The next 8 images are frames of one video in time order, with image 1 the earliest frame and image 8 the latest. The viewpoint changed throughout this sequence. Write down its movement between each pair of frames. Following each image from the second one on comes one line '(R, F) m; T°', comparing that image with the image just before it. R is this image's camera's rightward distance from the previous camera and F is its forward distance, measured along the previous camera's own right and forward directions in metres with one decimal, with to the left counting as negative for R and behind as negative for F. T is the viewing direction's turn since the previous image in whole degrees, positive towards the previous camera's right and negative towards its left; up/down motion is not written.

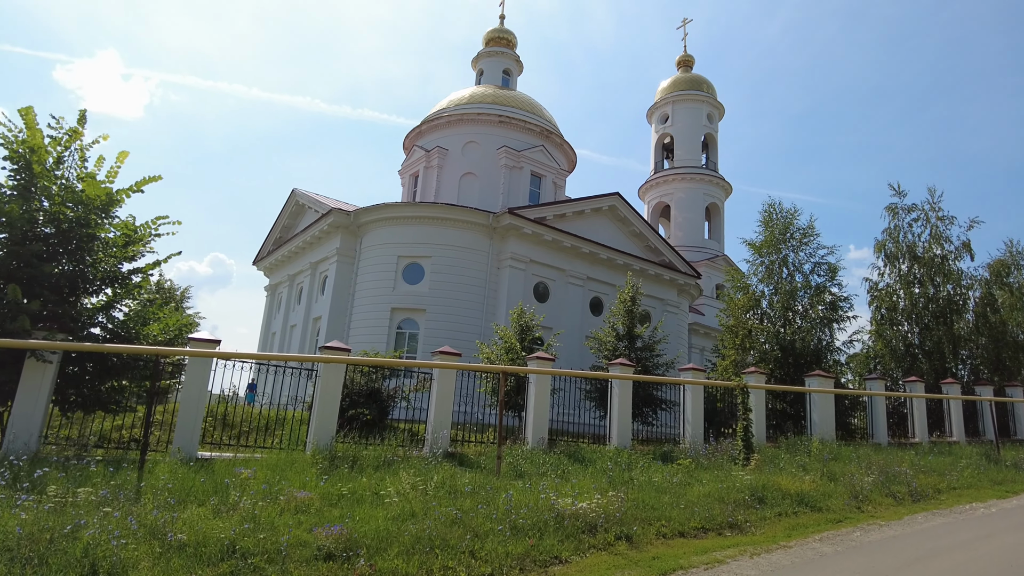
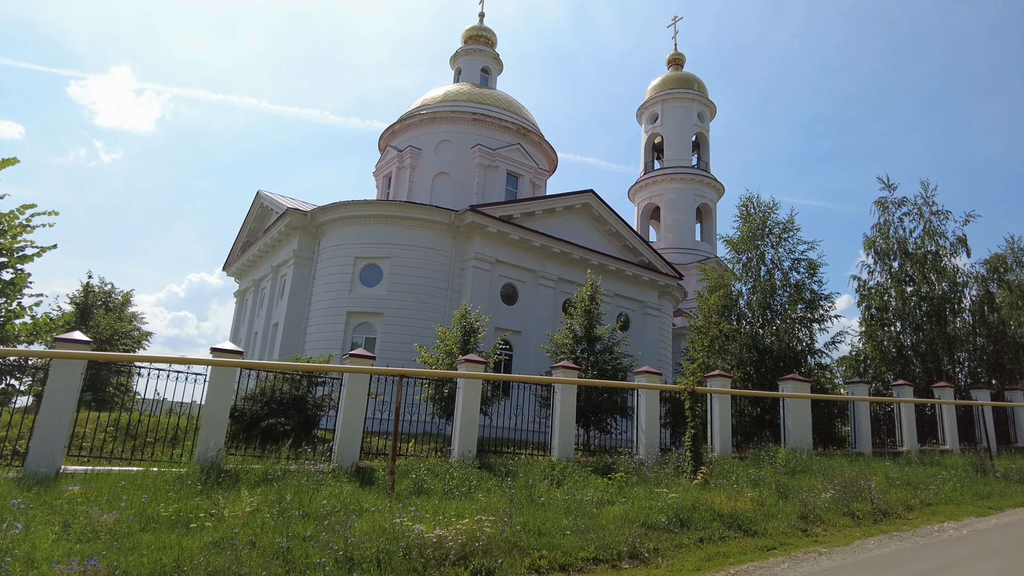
(+1.3, +1.0) m; -1°
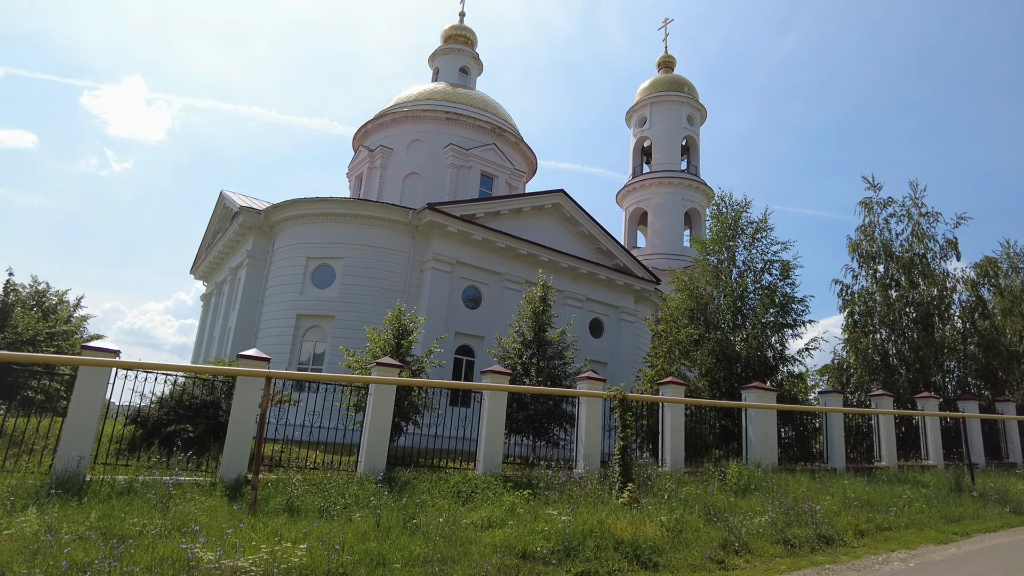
(+1.3, +0.9) m; -1°
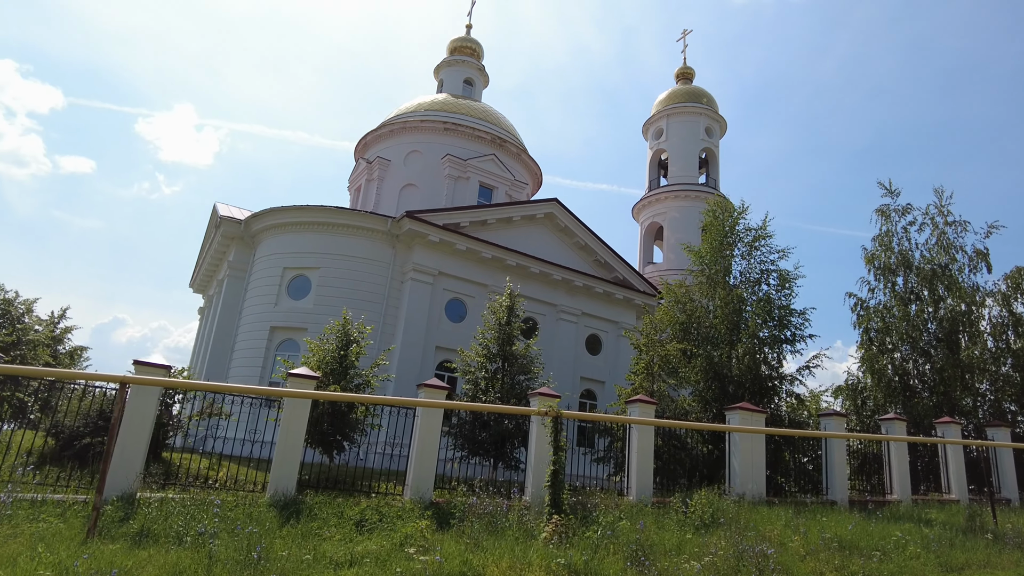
(+1.4, +1.0) m; -3°
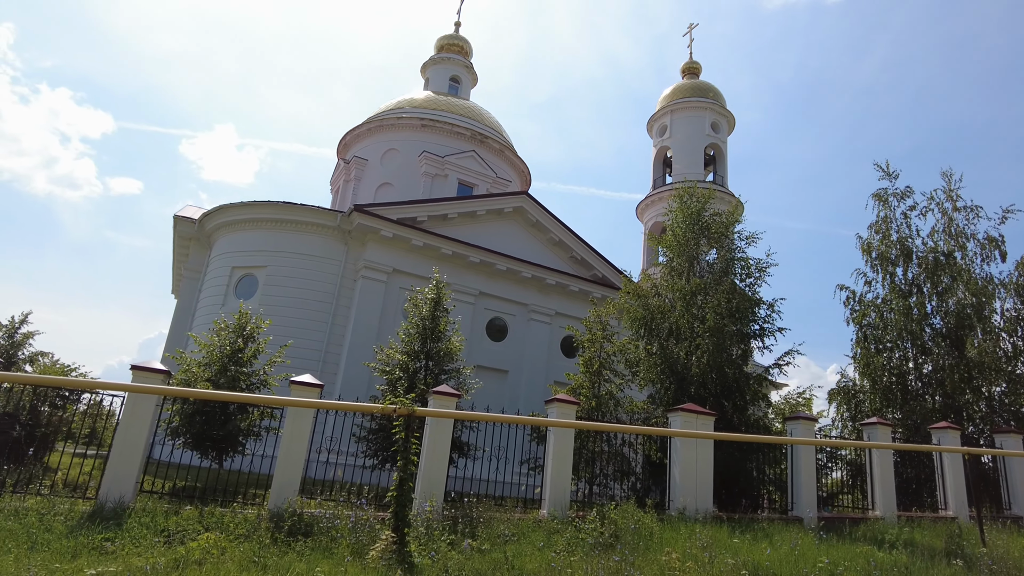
(+1.9, +1.2) m; -3°
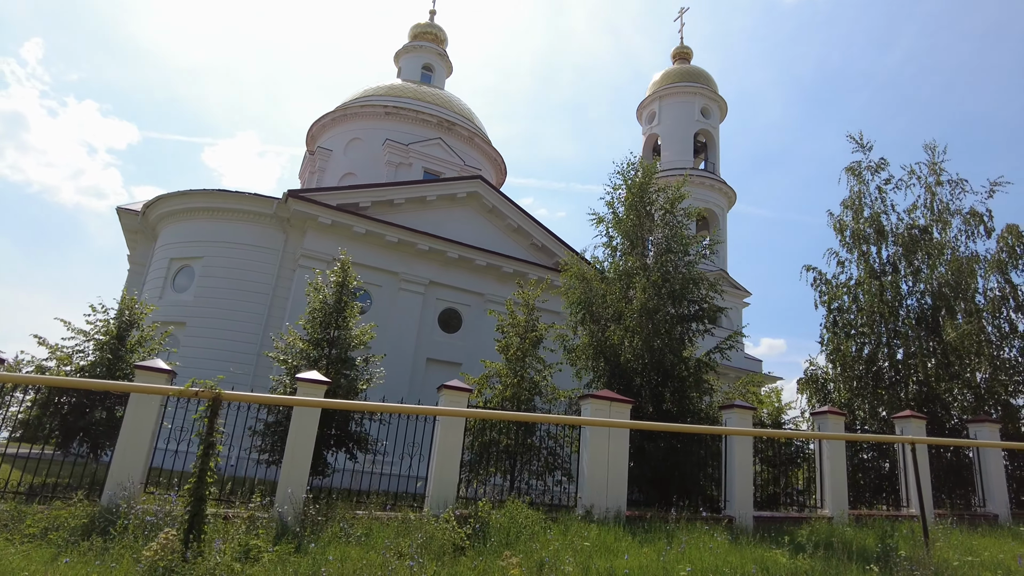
(+1.7, +0.9) m; -2°
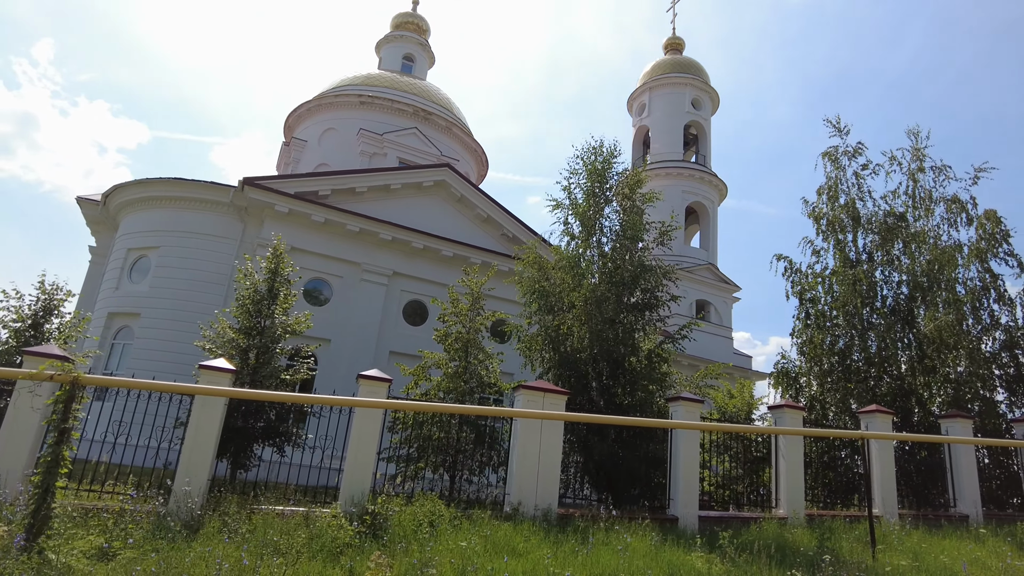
(+1.0, +0.5) m; -1°
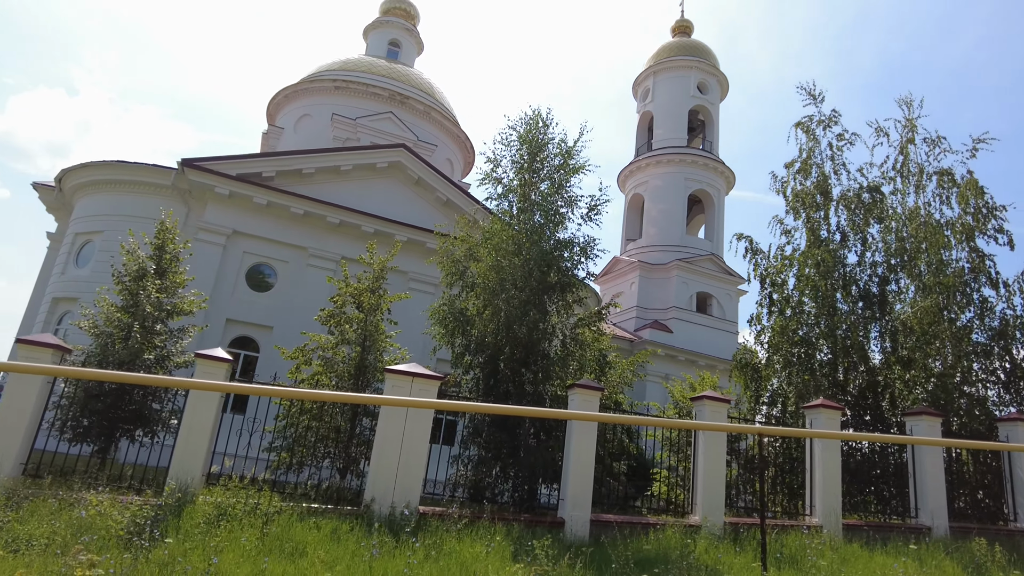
(+2.0, +0.9) m; -4°
